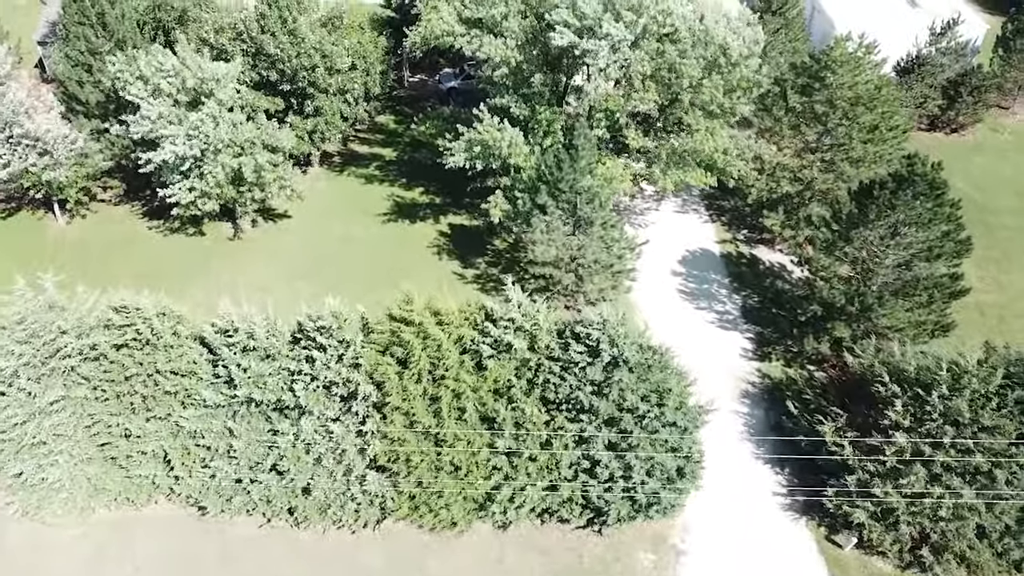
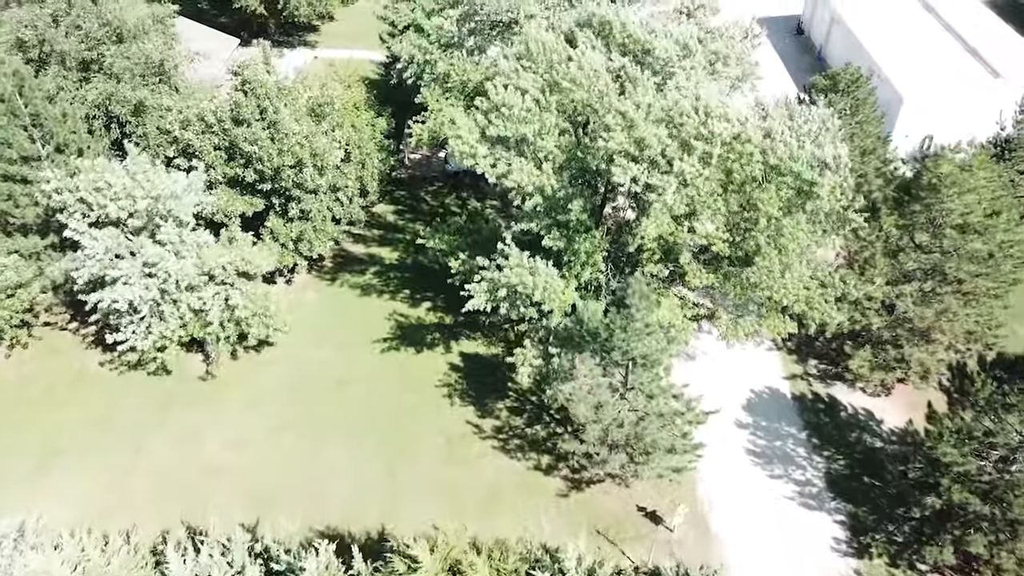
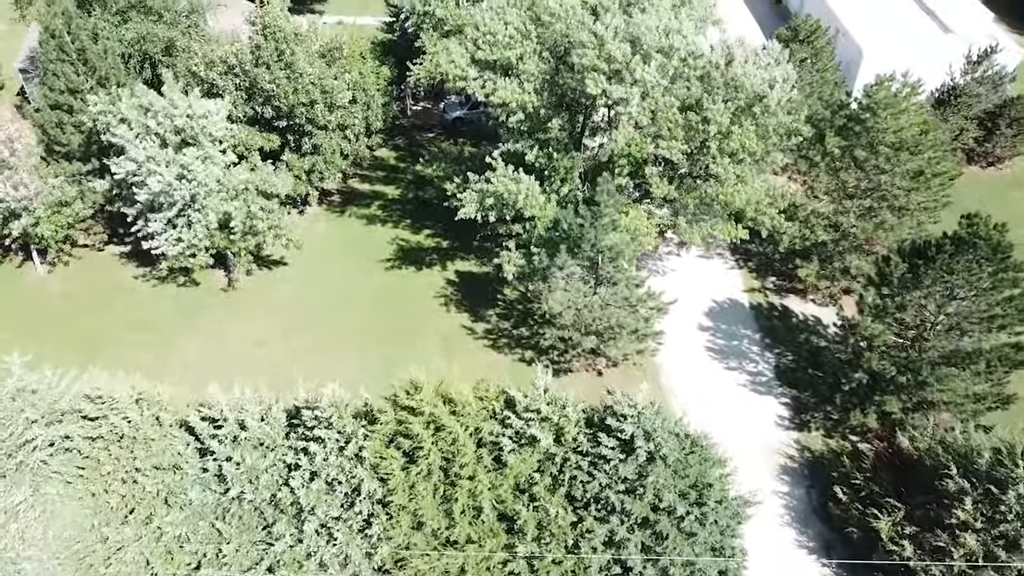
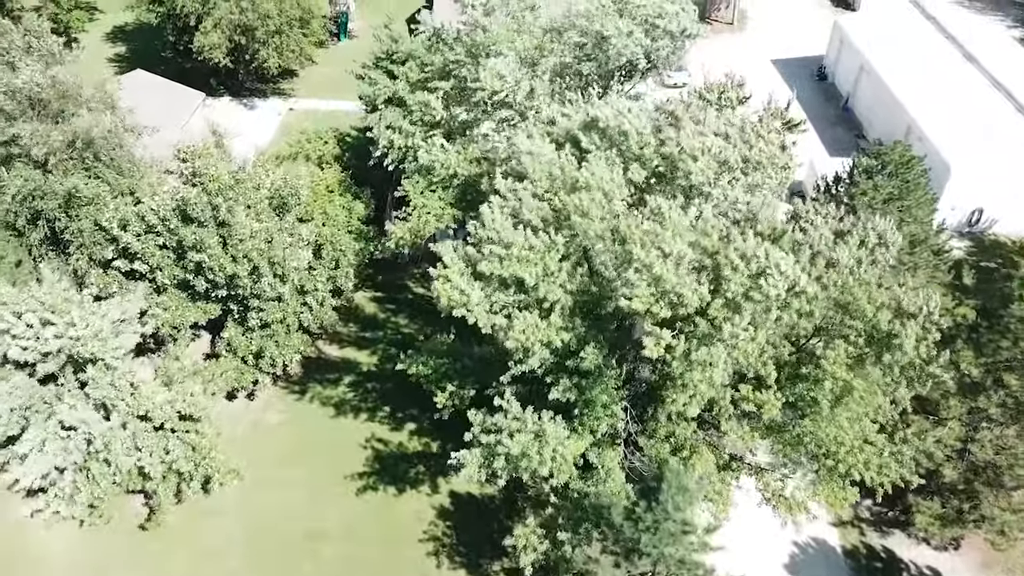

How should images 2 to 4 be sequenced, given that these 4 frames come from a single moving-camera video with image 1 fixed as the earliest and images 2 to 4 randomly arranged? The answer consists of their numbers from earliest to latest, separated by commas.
3, 2, 4
